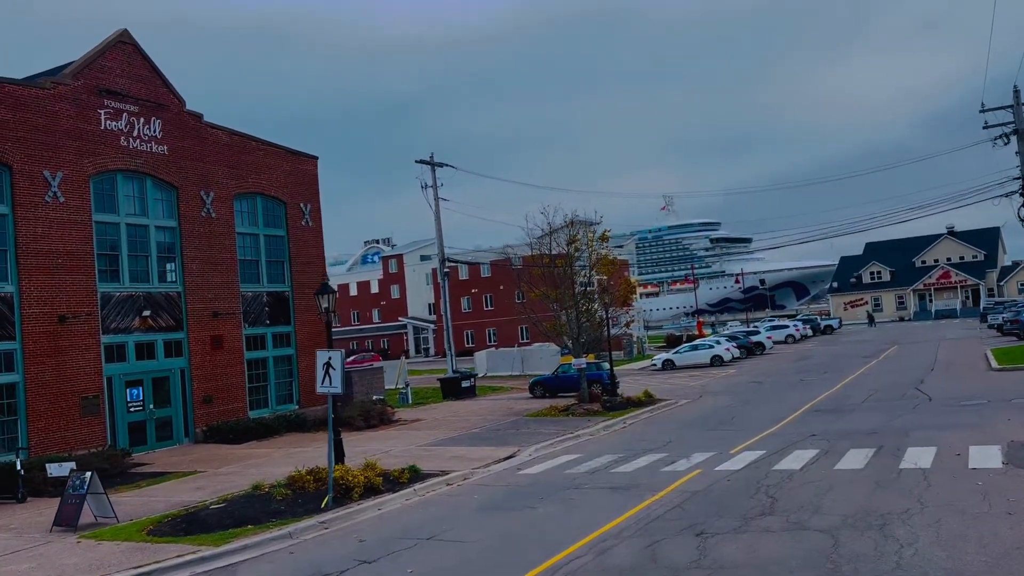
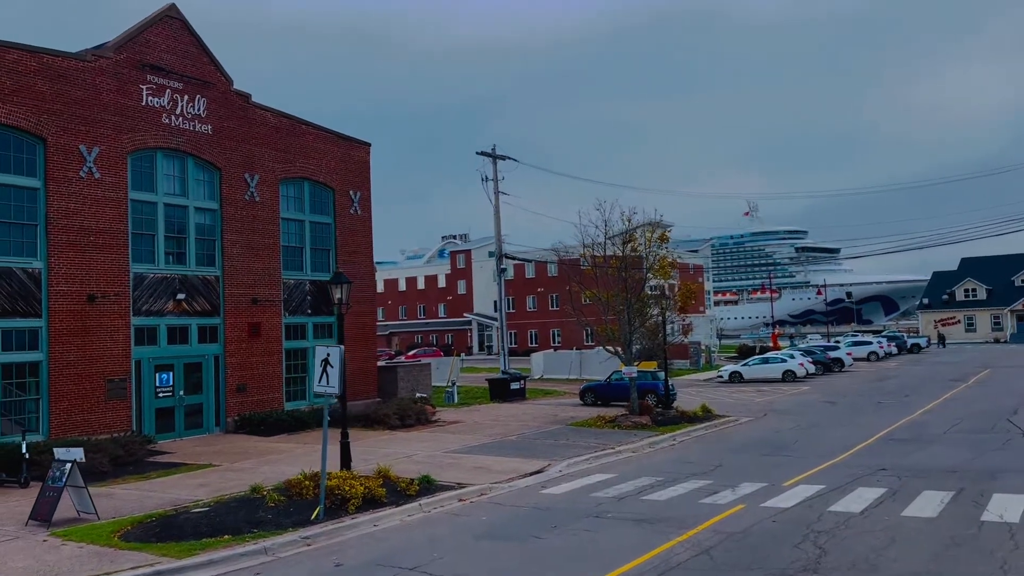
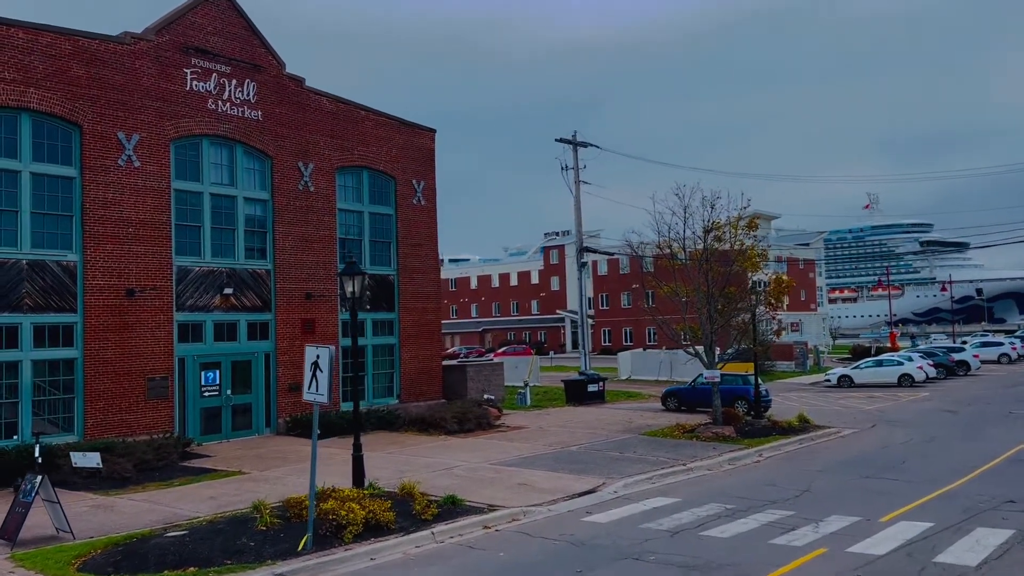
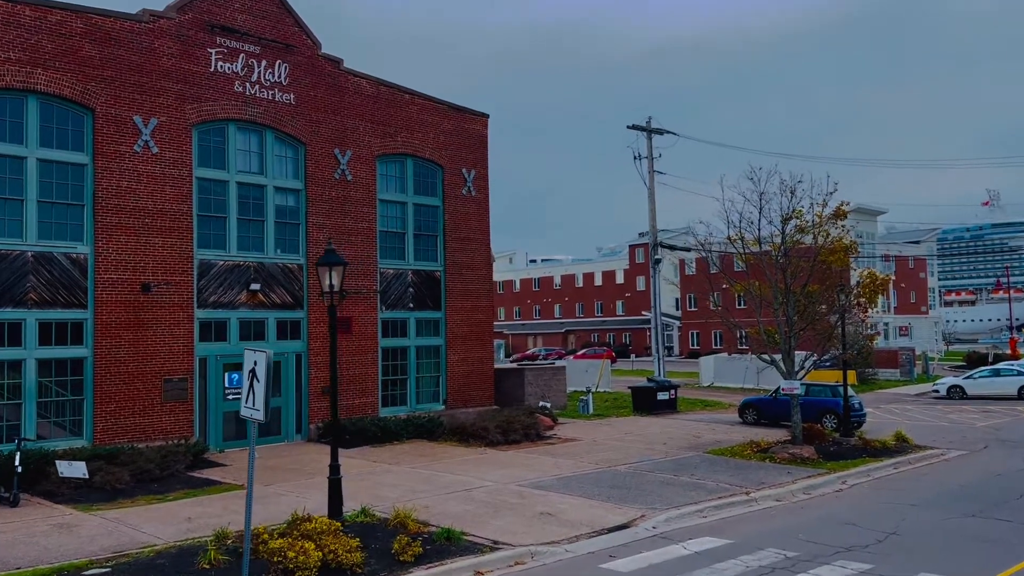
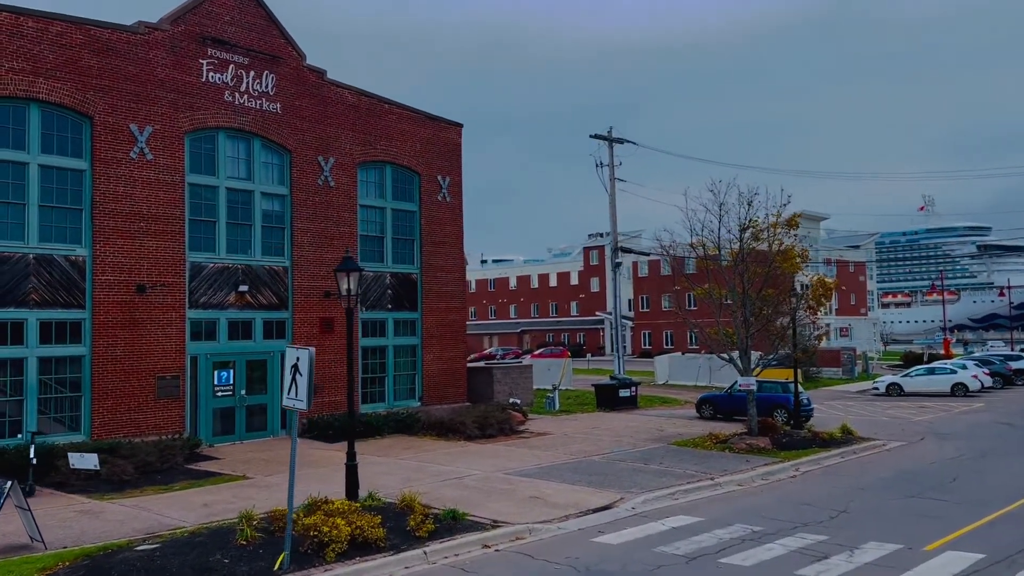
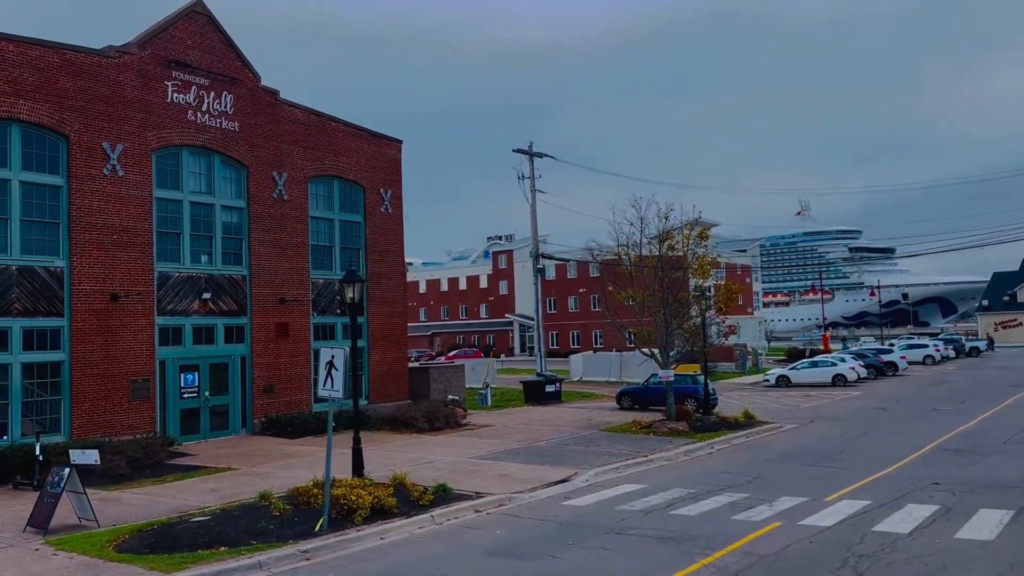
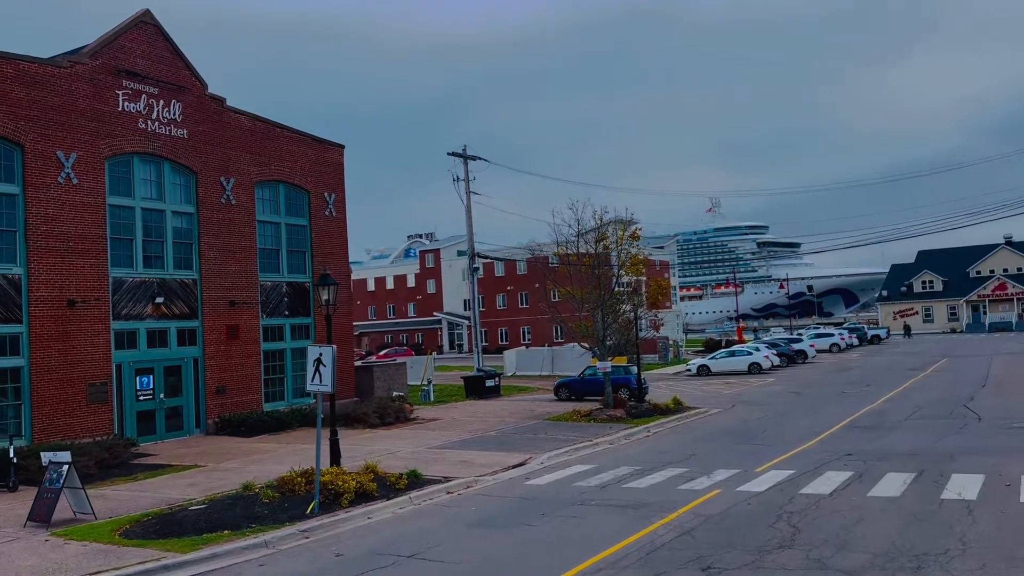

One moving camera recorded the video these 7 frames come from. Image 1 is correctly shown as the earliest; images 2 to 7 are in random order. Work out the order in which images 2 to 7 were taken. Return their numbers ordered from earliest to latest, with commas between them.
7, 2, 6, 3, 5, 4
